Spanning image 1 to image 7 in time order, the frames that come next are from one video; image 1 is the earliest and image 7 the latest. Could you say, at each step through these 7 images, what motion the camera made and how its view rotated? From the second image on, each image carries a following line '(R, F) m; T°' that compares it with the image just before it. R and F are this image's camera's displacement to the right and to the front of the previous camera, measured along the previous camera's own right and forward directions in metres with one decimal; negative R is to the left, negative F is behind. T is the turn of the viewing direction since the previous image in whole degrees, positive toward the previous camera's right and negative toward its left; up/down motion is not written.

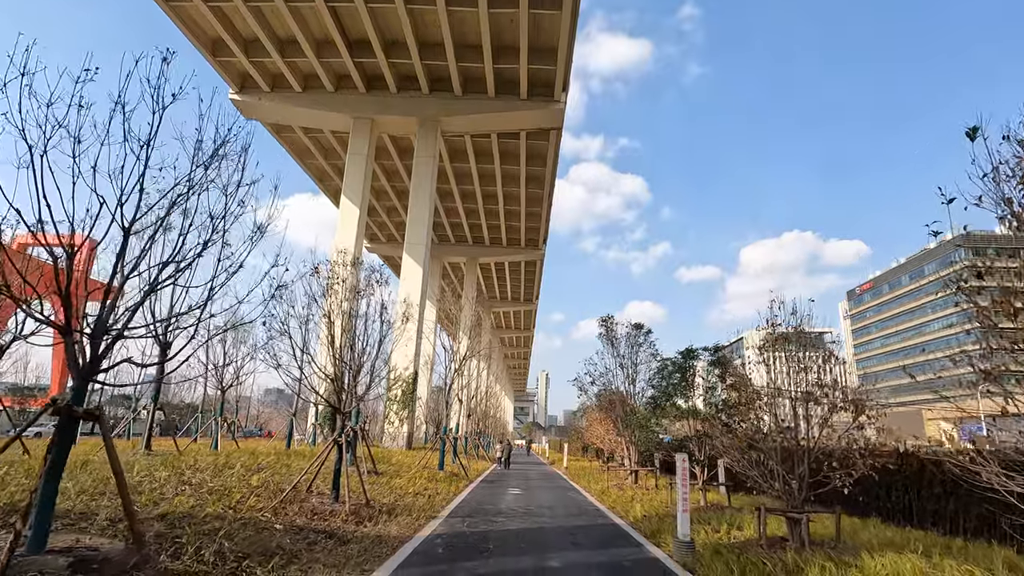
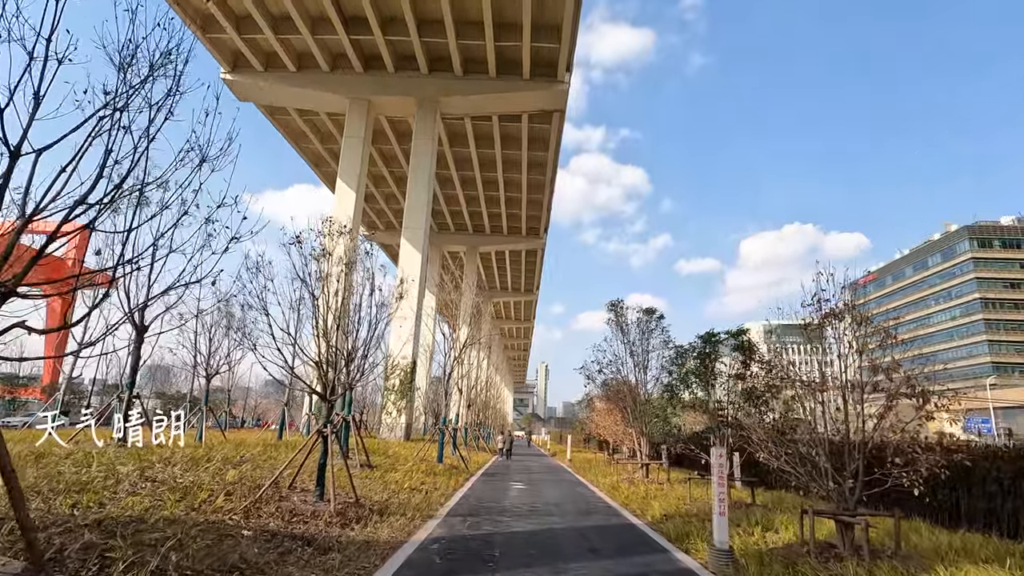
(-0.1, +0.8) m; 0°
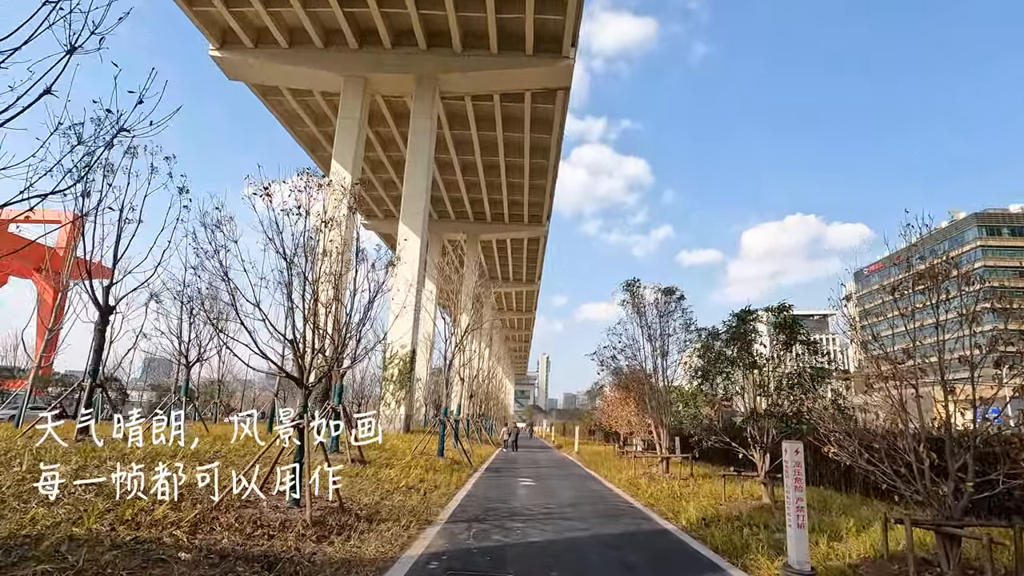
(-0.1, +1.0) m; 0°
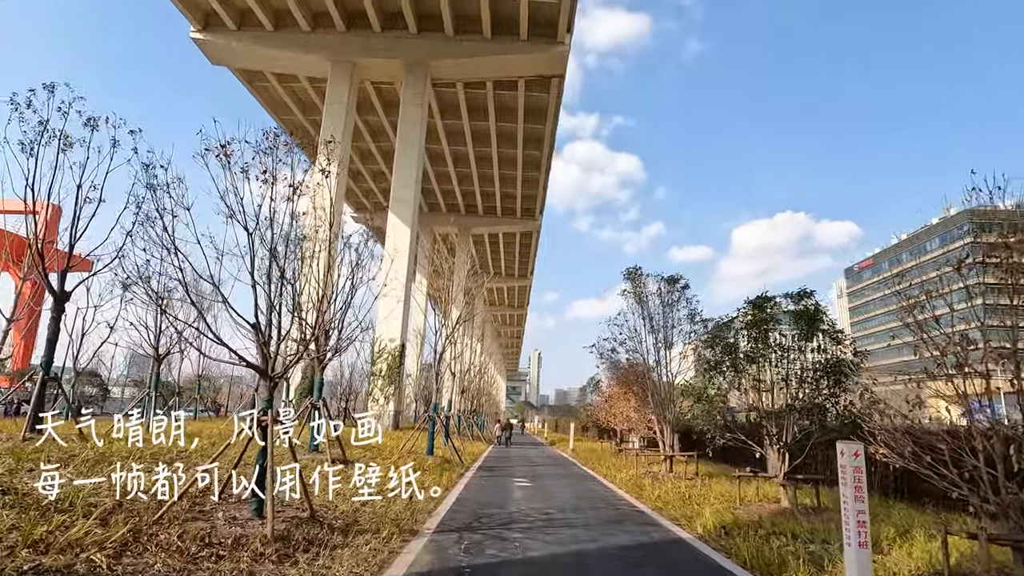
(-0.1, +0.7) m; +1°
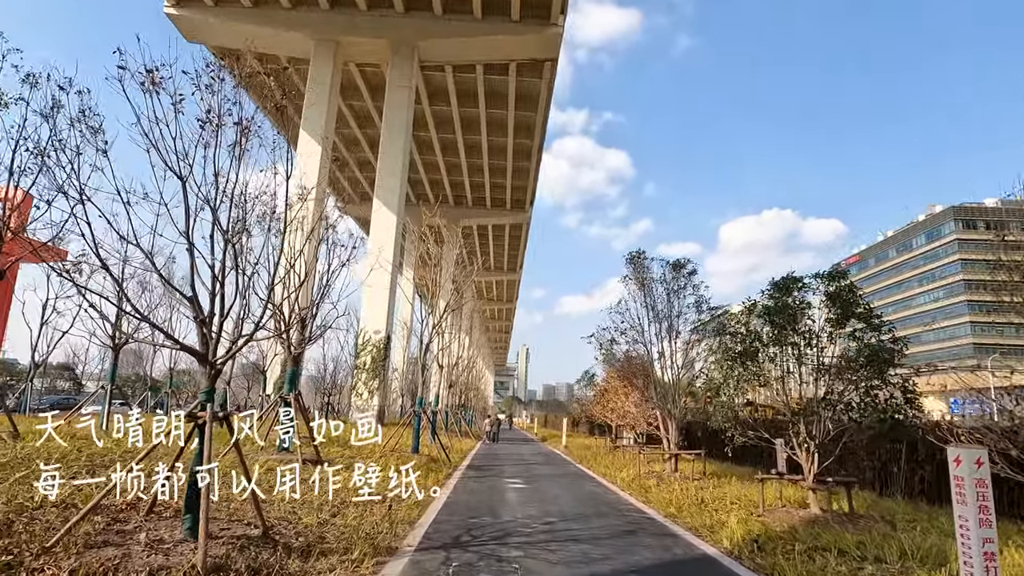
(-0.1, +0.8) m; +1°
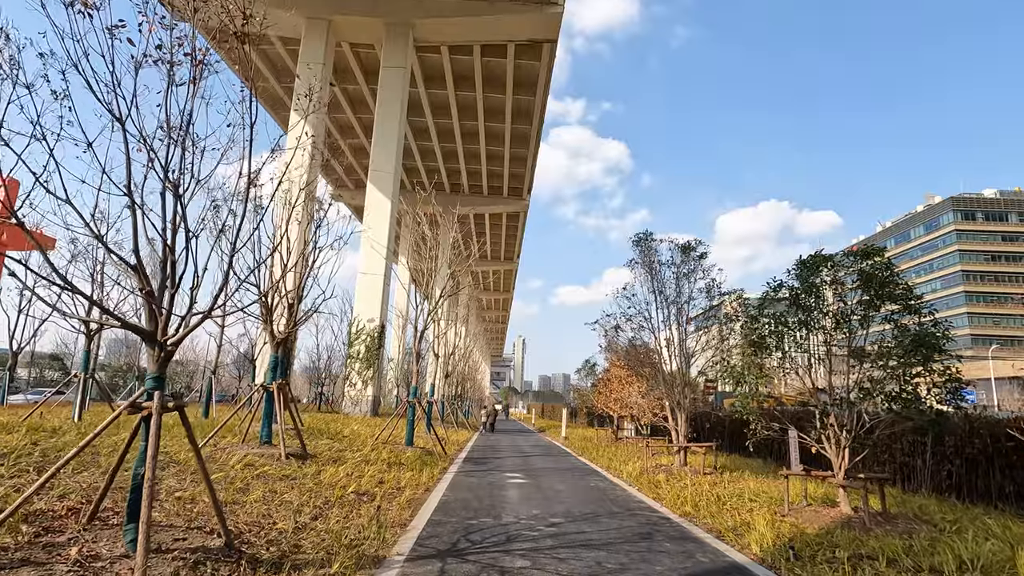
(-0.1, +0.6) m; 0°
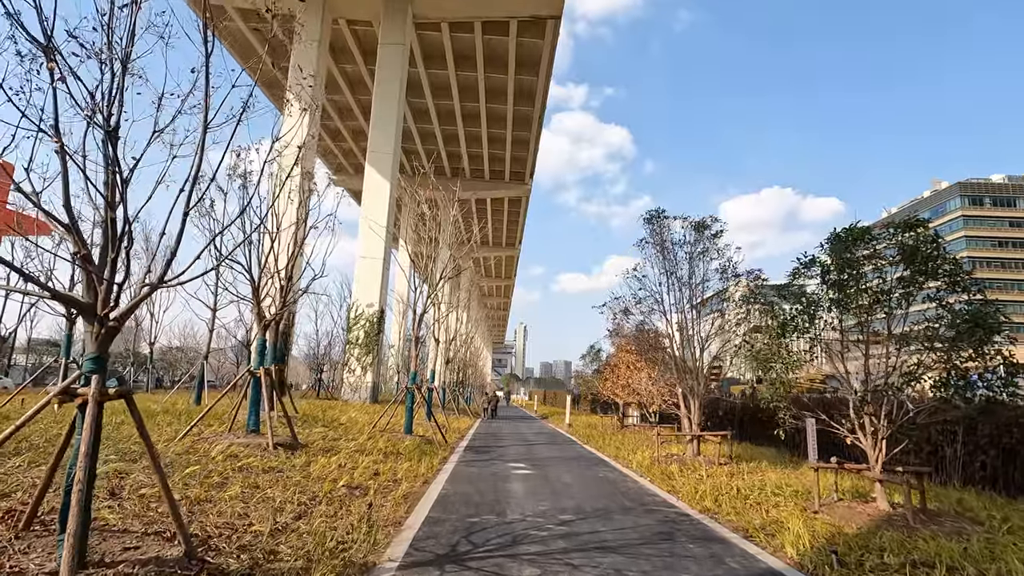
(0.0, +0.5) m; 0°
